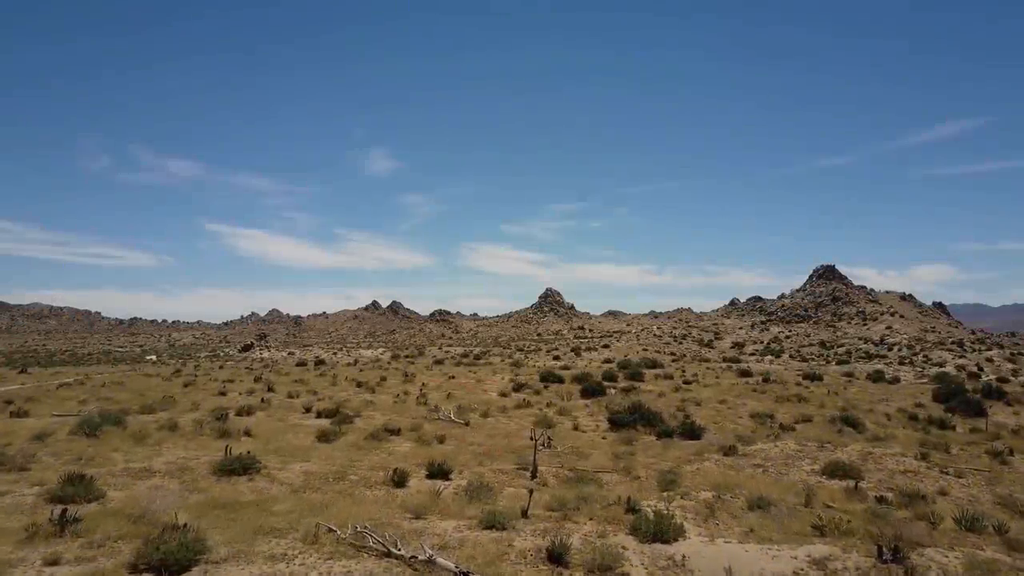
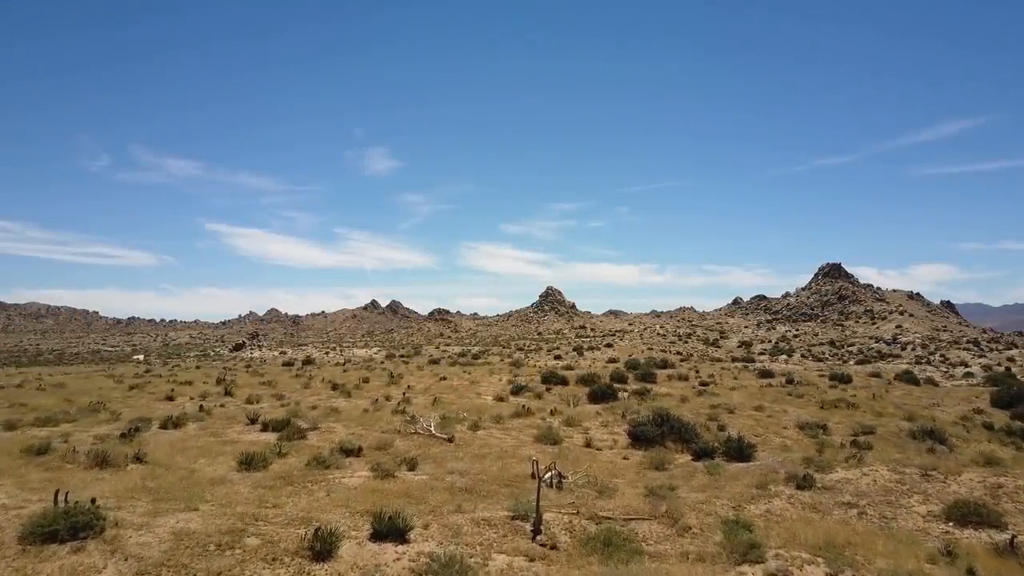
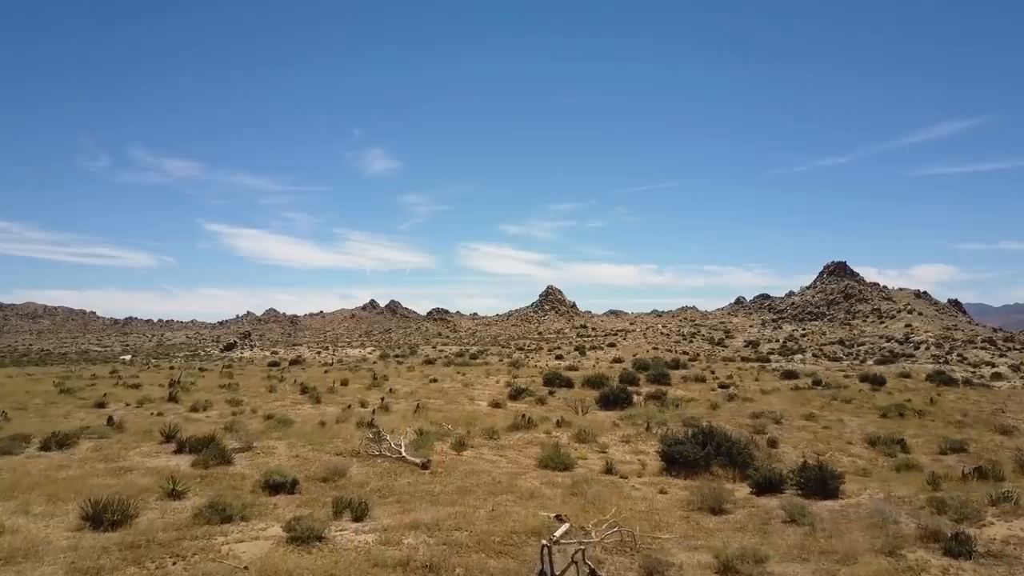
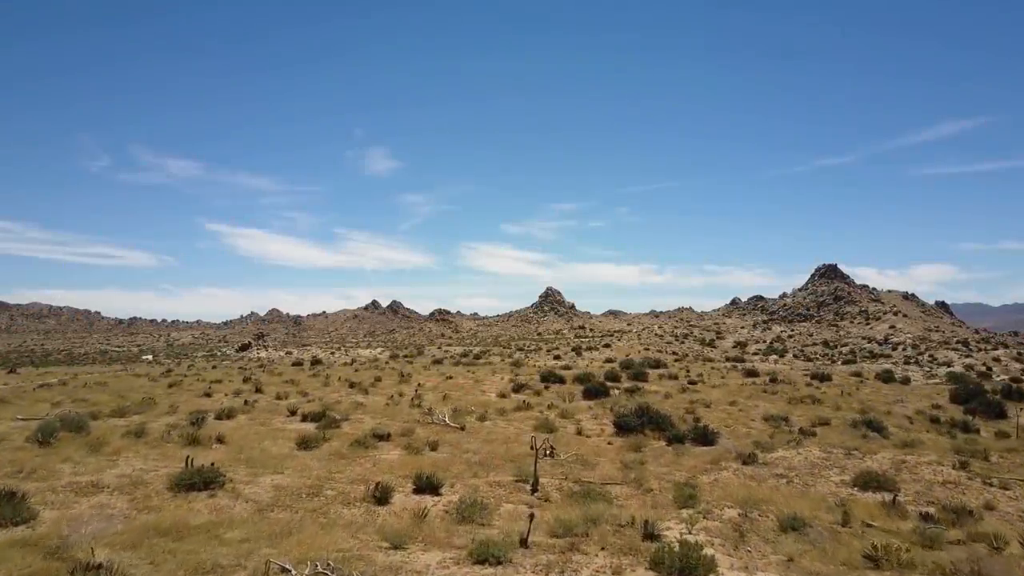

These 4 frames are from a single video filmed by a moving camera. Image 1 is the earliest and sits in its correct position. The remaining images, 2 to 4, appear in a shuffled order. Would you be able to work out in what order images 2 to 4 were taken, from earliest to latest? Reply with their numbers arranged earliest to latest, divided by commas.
4, 2, 3
